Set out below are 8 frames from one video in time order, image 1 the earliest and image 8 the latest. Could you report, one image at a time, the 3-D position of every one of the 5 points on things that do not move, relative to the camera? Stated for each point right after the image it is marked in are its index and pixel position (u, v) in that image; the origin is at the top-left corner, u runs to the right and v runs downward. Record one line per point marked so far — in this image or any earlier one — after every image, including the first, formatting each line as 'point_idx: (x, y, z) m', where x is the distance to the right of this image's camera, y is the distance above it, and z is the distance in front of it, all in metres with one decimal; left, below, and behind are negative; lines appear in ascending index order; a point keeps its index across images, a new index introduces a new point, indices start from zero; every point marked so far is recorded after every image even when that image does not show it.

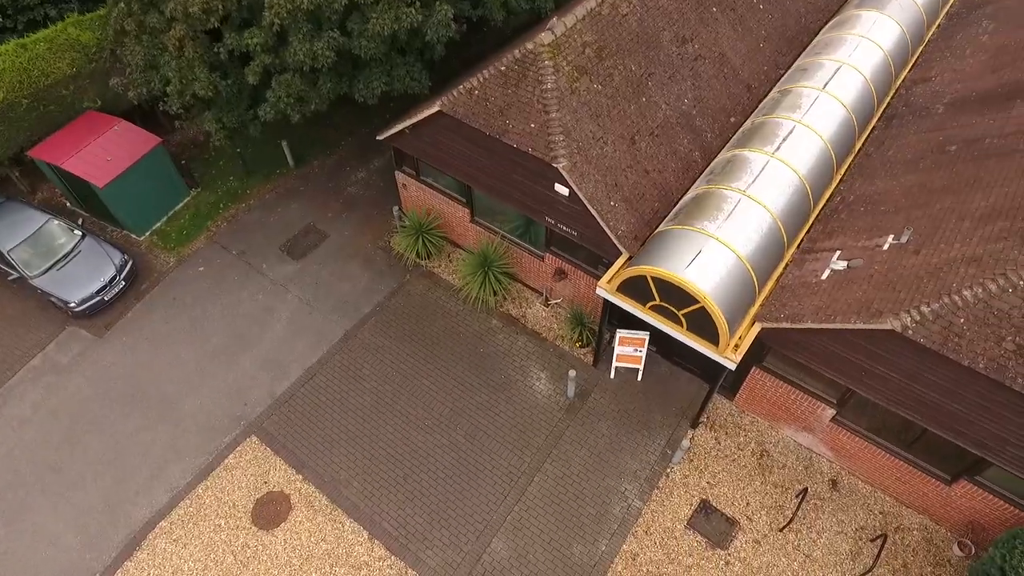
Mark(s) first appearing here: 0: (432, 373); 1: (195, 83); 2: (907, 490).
0: (-1.6, -1.7, +13.0) m
1: (-6.3, +4.1, +12.7) m
2: (+6.9, -3.5, +11.0) m
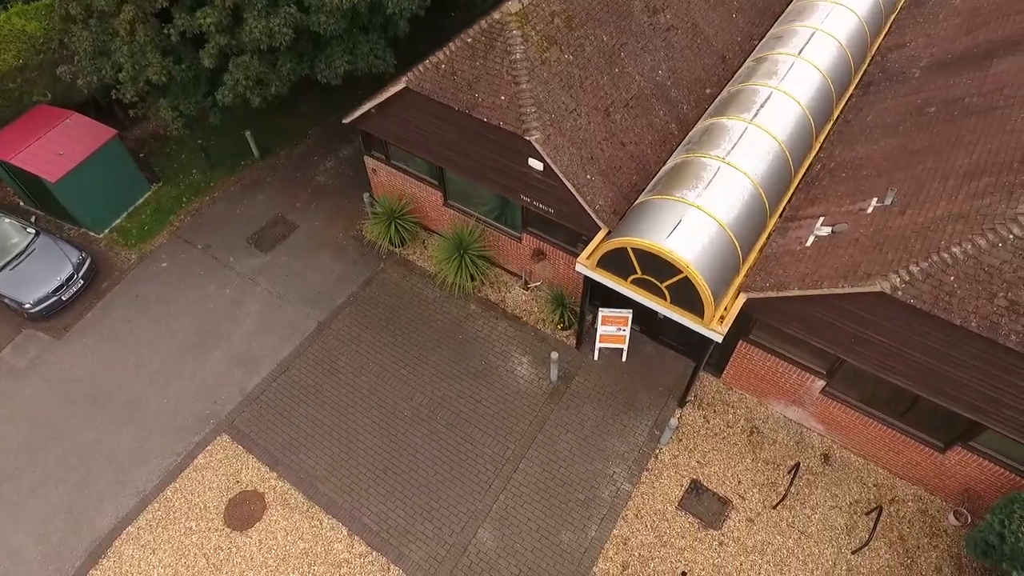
0: (-2.0, -1.5, +12.5) m
1: (-6.9, +4.2, +12.1) m
2: (+6.6, -2.9, +10.7) m
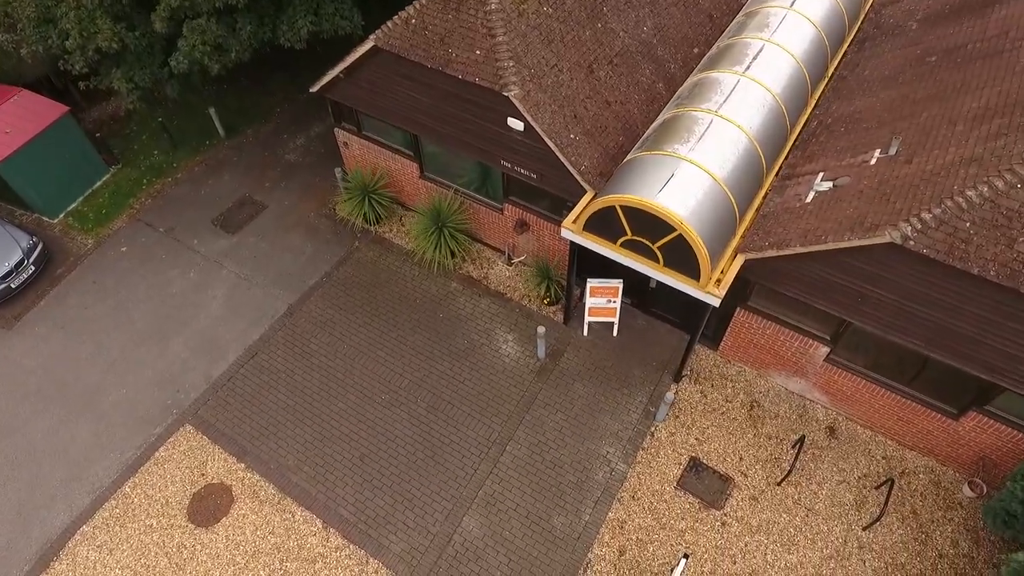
0: (-2.3, -1.0, +11.7) m
1: (-7.4, +4.5, +11.2) m
2: (+6.4, -2.3, +10.1) m
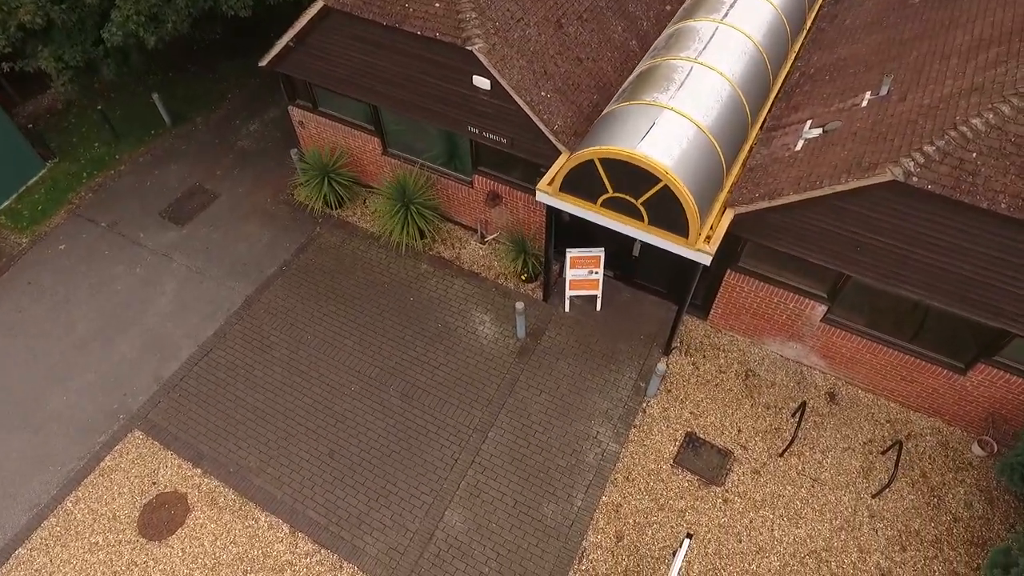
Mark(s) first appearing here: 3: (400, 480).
0: (-2.7, -0.8, +10.8) m
1: (-8.0, +4.5, +10.2) m
2: (+6.1, -1.6, +9.6) m
3: (-1.6, -2.8, +9.3) m
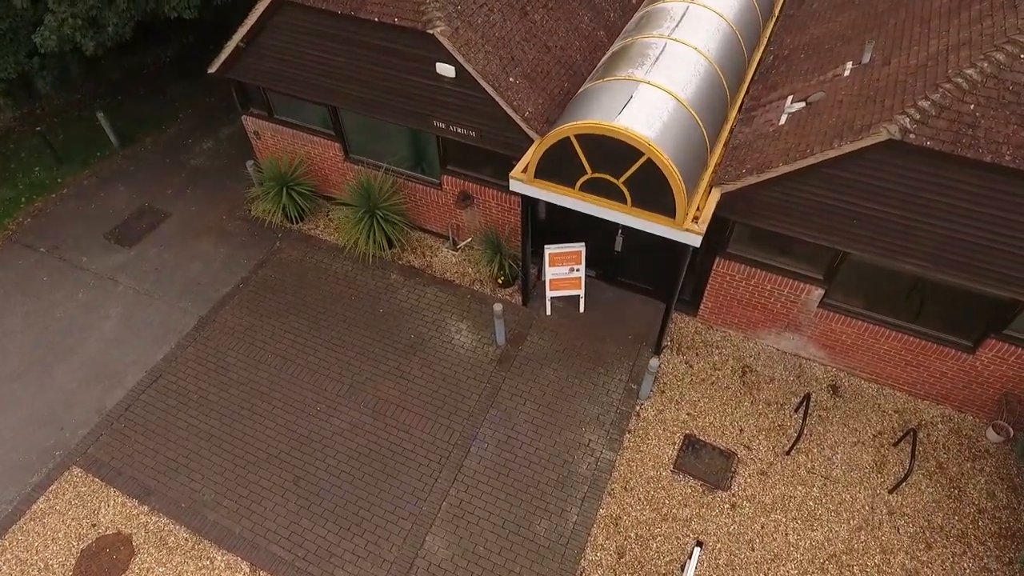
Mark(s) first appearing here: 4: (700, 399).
0: (-3.0, -1.0, +10.0) m
1: (-8.5, +4.1, +9.5) m
2: (+5.8, -1.3, +9.0) m
3: (-1.8, -2.8, +8.3) m
4: (+2.7, -1.6, +9.3) m
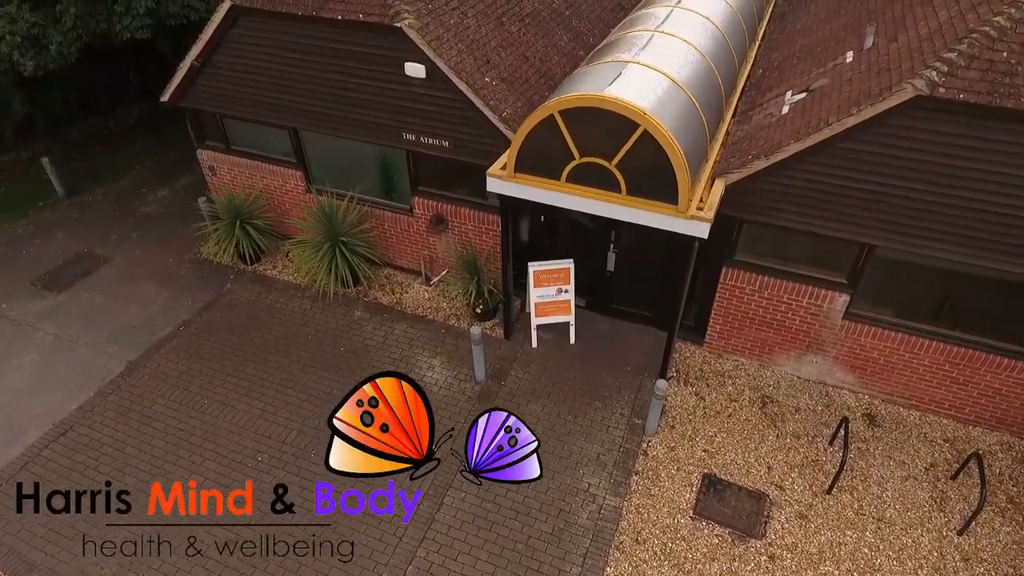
0: (-3.3, -1.4, +8.5) m
1: (-8.9, +3.6, +8.7) m
2: (+5.6, -1.3, +7.8) m
3: (-2.0, -2.9, +6.6) m
4: (+2.5, -1.8, +7.8) m
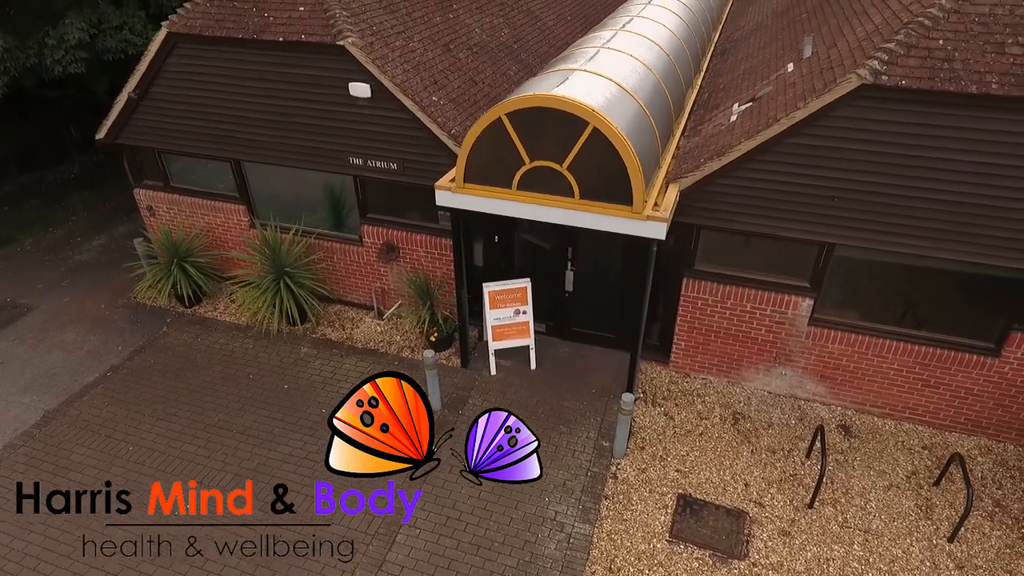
0: (-3.8, -1.8, +7.7) m
1: (-9.6, +2.9, +8.2) m
2: (+5.1, -1.4, +7.5) m
3: (-2.3, -3.1, +5.7) m
4: (+2.1, -1.9, +7.4) m
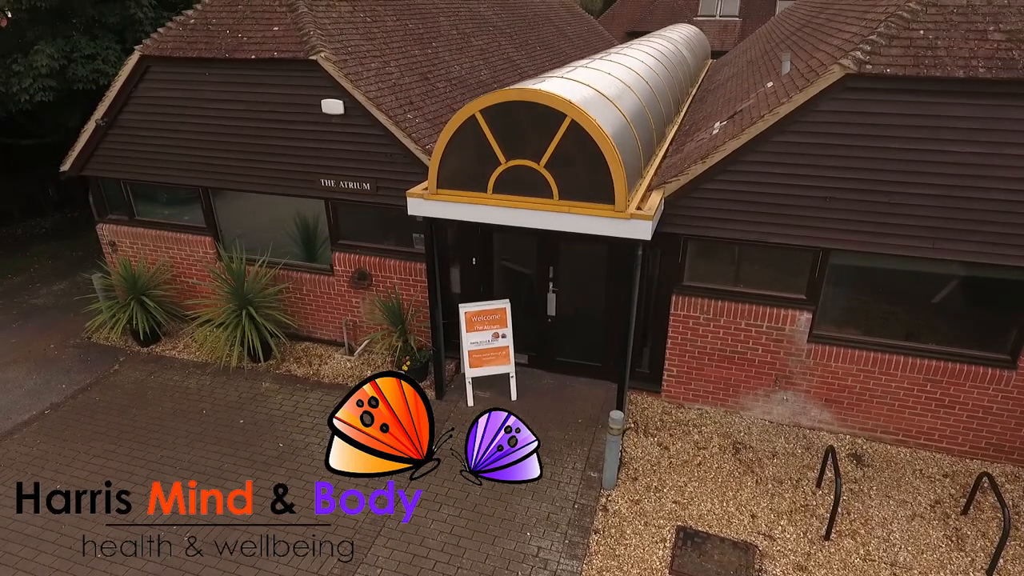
0: (-4.0, -2.0, +6.9) m
1: (-9.9, +2.5, +7.9) m
2: (+4.9, -1.5, +6.9) m
3: (-2.5, -3.0, +4.7) m
4: (+1.8, -2.0, +6.6) m
